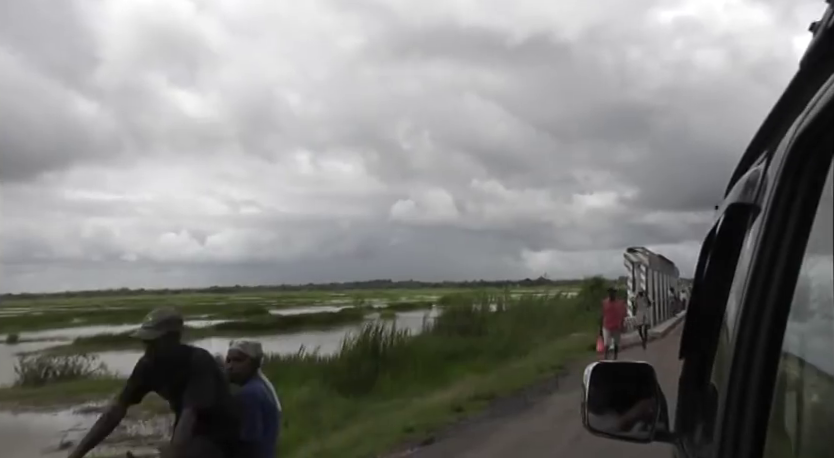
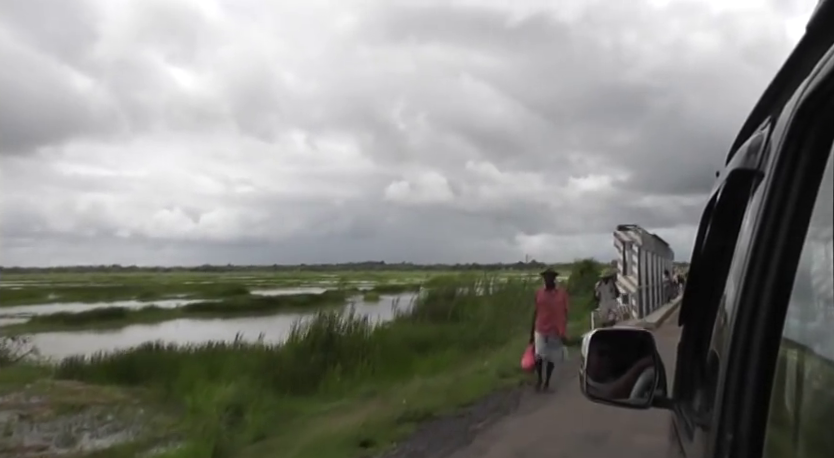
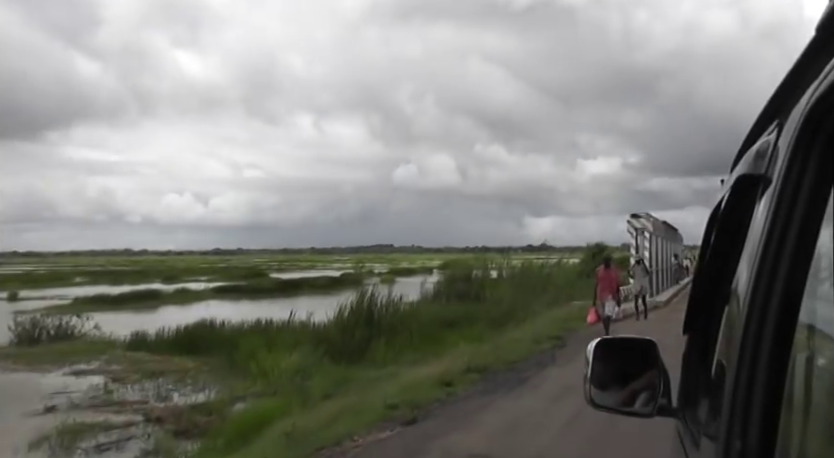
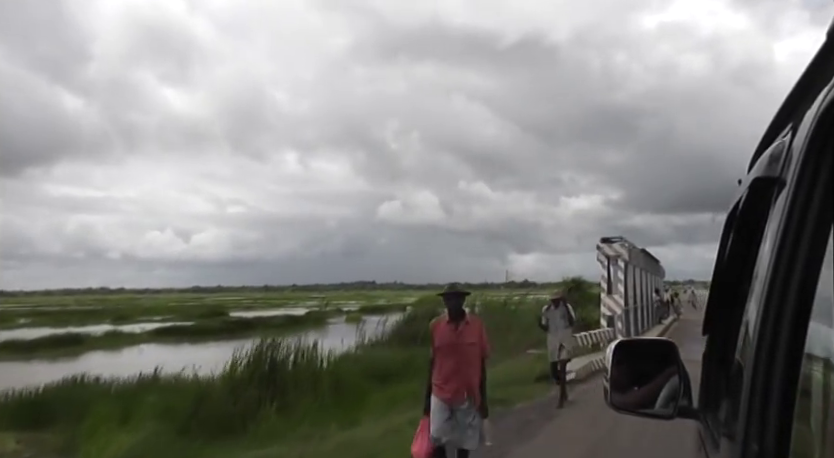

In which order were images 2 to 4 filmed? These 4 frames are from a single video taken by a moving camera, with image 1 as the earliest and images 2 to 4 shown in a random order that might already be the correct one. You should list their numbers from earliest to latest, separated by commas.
3, 2, 4
